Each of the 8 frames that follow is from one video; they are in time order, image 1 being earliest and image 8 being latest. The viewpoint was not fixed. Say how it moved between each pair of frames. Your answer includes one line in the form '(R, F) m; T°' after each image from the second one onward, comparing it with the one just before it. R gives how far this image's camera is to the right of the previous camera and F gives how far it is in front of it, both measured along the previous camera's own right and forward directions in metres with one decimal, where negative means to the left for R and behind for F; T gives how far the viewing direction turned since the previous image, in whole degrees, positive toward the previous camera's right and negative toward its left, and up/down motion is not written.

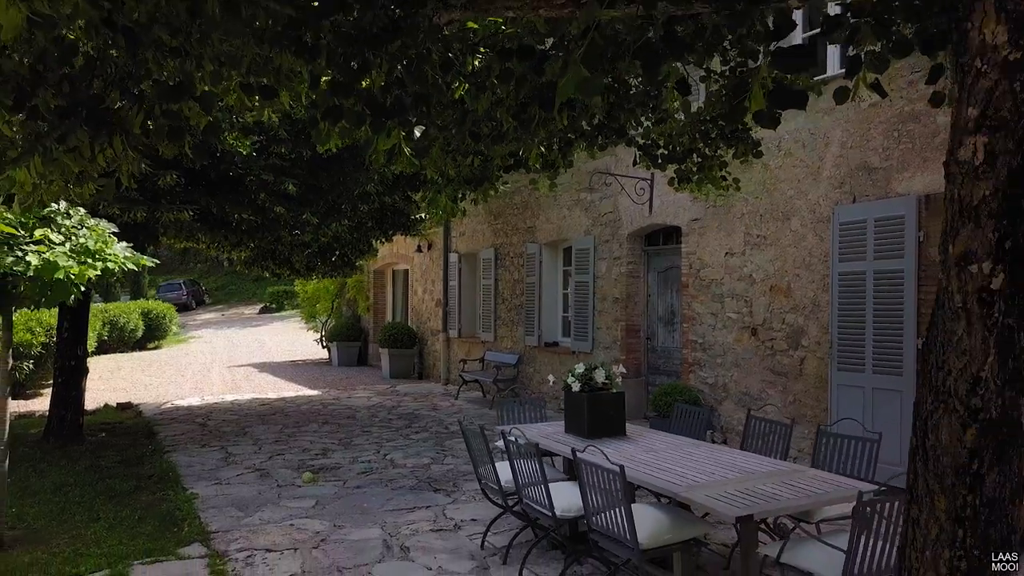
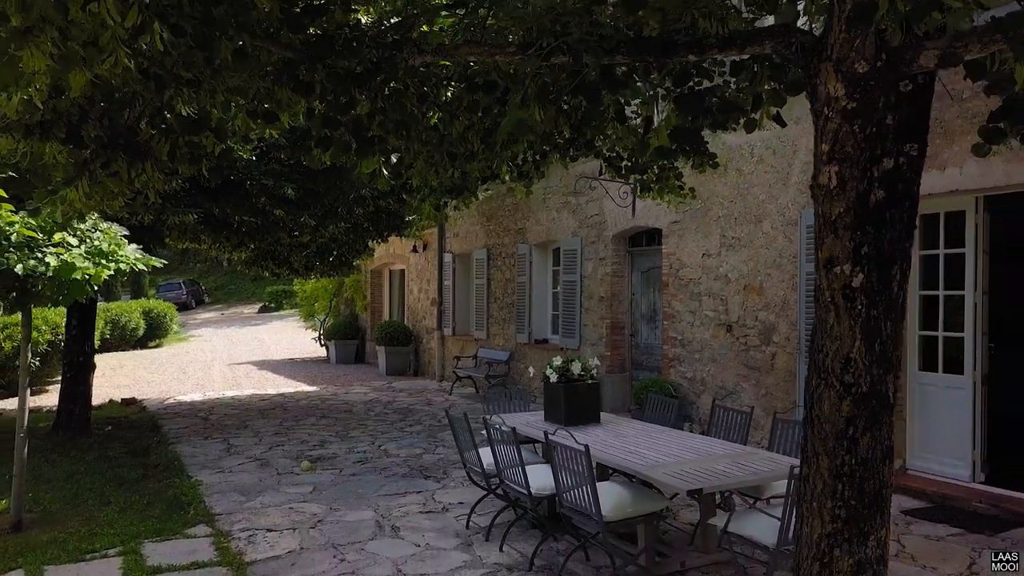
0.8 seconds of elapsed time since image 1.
(+0.1, -0.3) m; 0°
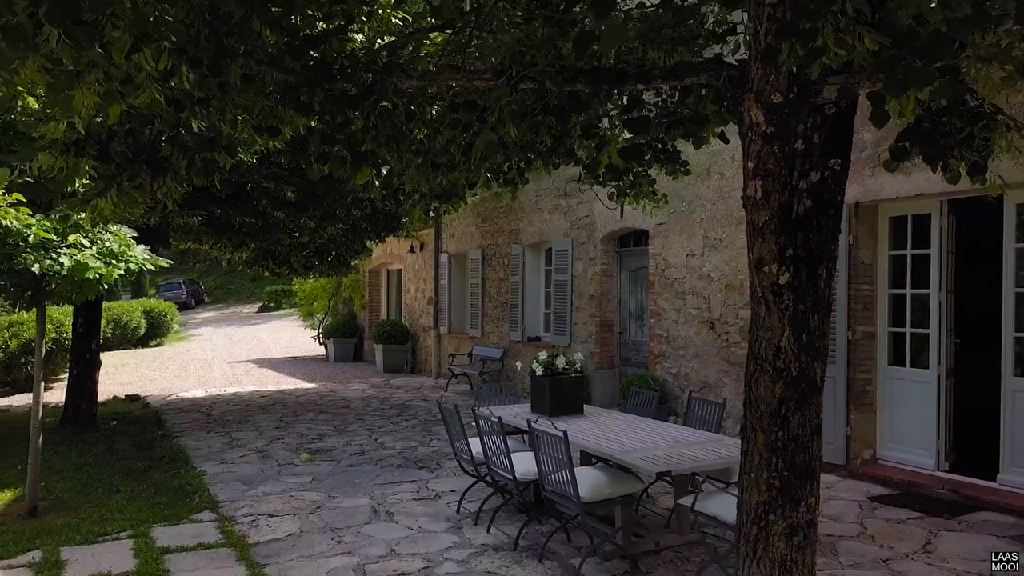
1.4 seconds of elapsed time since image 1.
(+0.1, -0.3) m; 0°
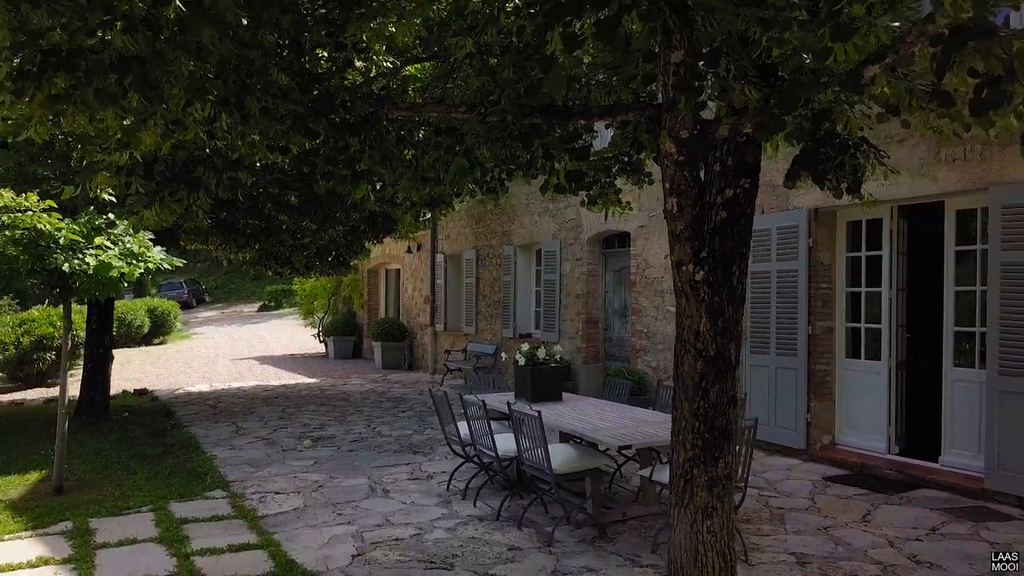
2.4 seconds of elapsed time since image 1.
(+0.1, -0.5) m; 0°
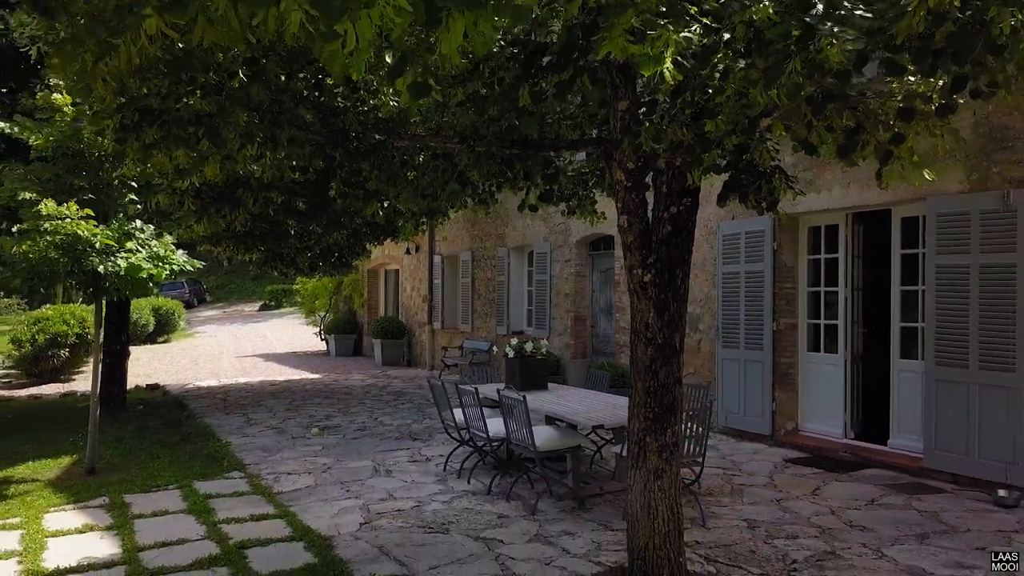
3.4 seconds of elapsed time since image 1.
(+0.1, -0.6) m; 0°
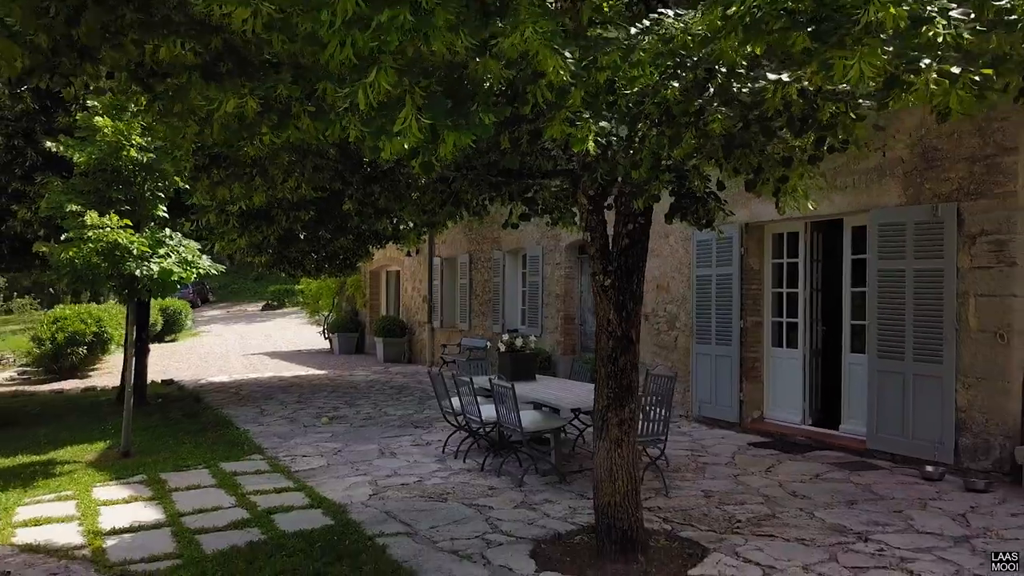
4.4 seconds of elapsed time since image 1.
(+0.1, -0.7) m; 0°
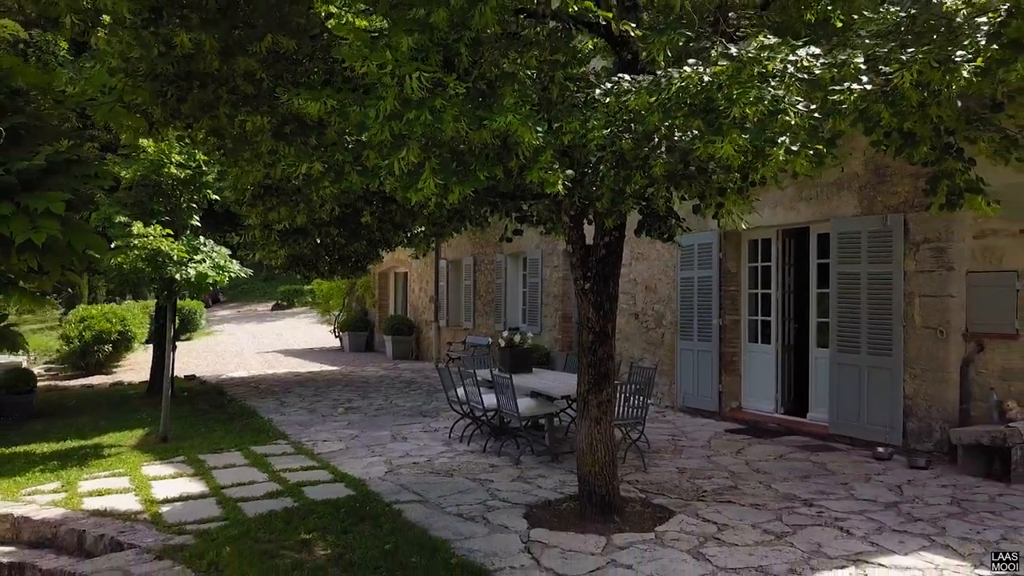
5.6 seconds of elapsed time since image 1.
(+0.1, -0.7) m; 0°
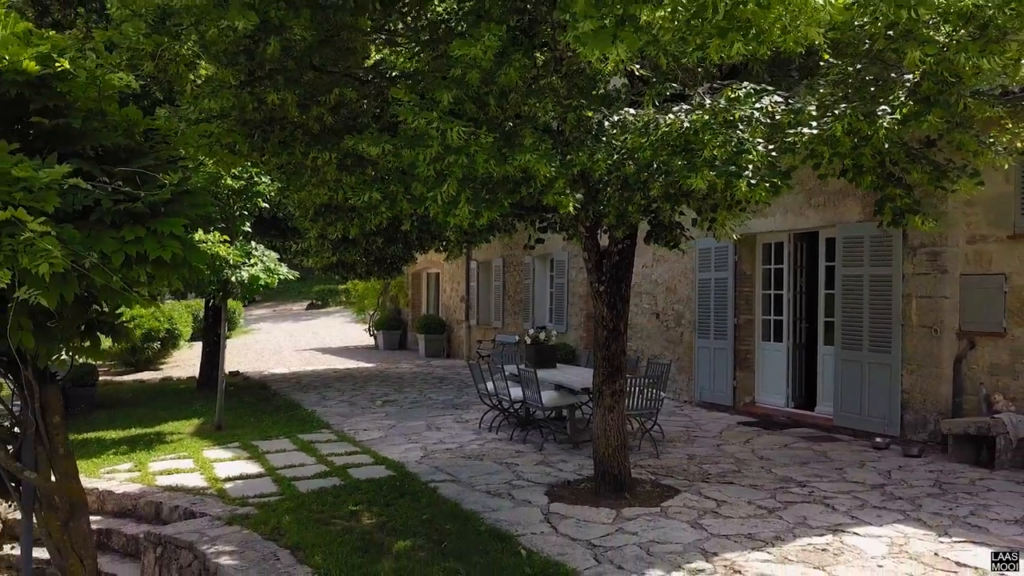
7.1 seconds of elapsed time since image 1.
(0.0, -0.6) m; -2°
